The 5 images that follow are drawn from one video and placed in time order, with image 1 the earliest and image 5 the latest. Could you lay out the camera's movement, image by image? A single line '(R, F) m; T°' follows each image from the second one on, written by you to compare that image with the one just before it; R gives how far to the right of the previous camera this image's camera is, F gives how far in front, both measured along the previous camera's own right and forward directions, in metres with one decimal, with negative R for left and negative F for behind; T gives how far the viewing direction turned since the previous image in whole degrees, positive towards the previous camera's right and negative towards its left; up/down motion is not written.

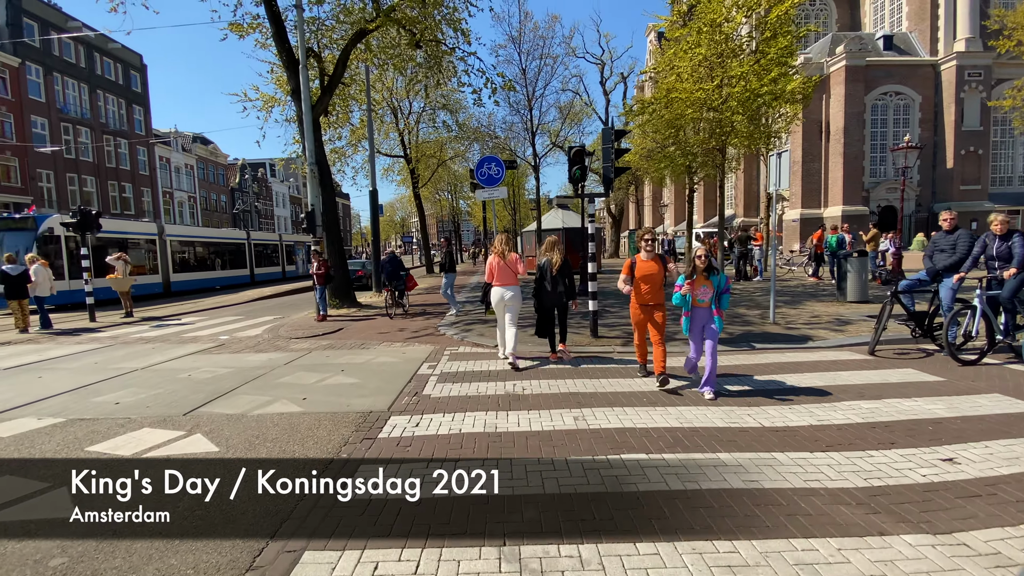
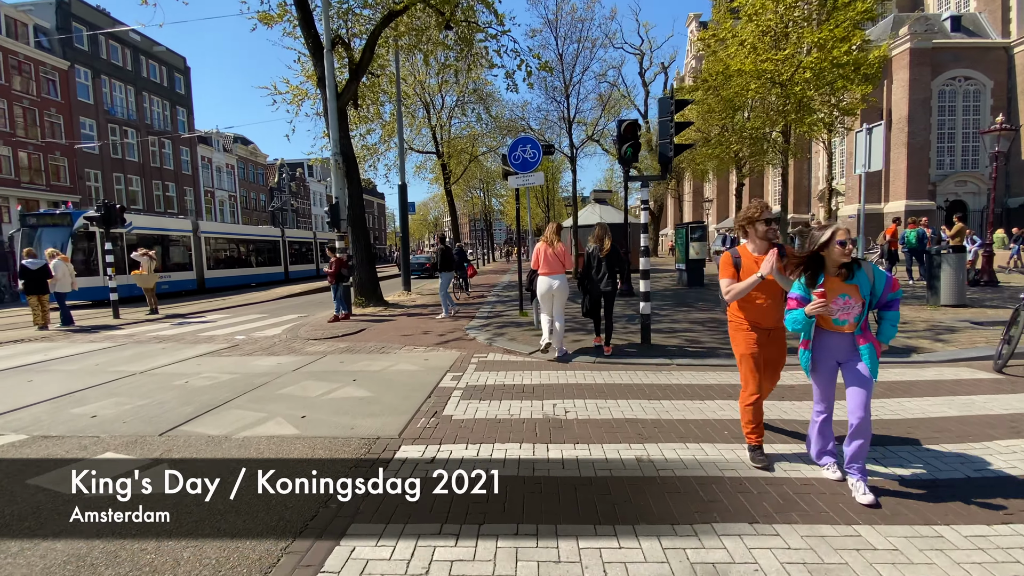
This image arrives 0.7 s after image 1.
(-0.1, +0.8) m; -4°
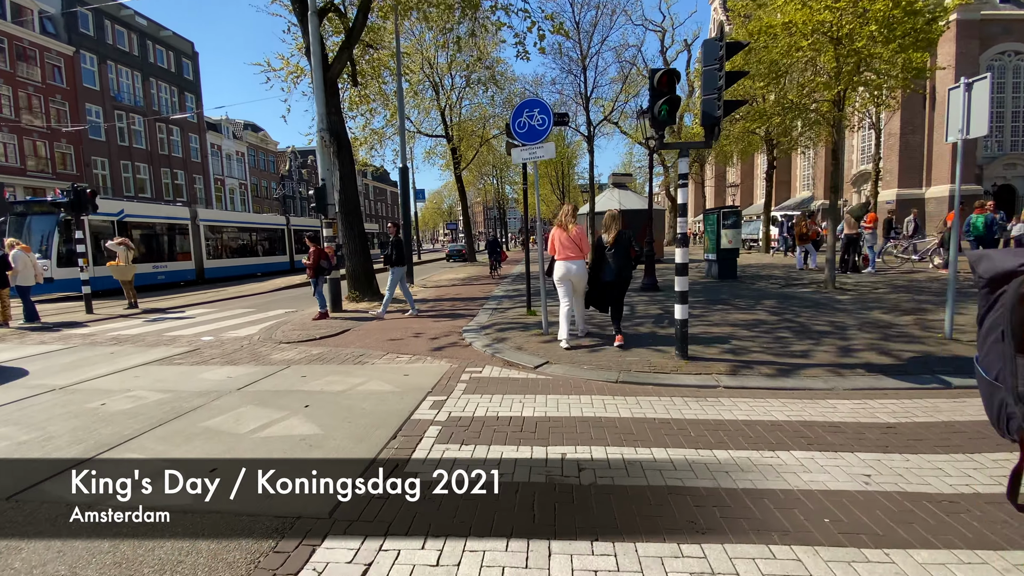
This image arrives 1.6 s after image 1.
(+0.1, +1.1) m; -2°
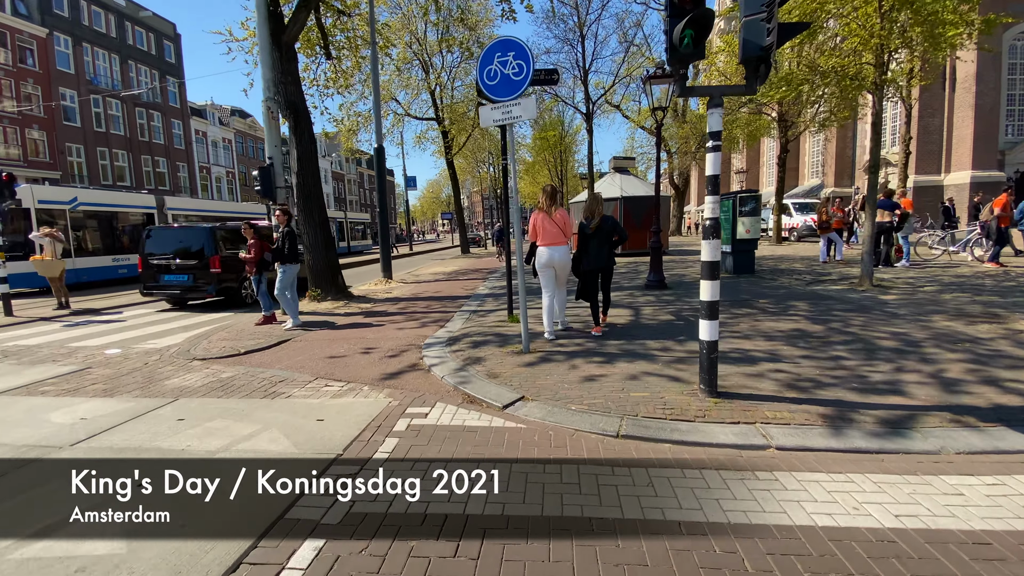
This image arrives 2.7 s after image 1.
(+0.3, +1.3) m; 0°
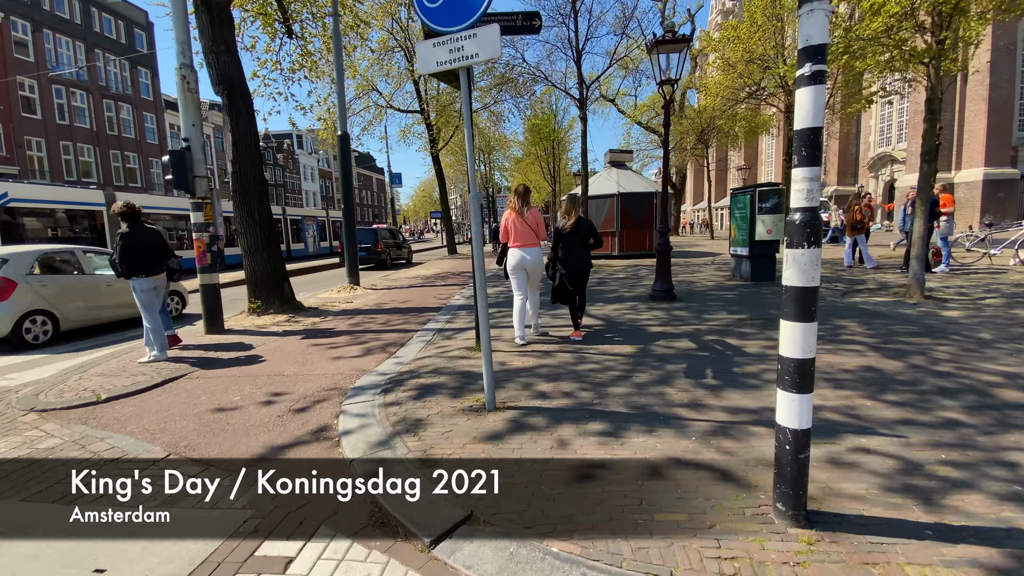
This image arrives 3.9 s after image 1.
(+0.2, +1.4) m; +1°
